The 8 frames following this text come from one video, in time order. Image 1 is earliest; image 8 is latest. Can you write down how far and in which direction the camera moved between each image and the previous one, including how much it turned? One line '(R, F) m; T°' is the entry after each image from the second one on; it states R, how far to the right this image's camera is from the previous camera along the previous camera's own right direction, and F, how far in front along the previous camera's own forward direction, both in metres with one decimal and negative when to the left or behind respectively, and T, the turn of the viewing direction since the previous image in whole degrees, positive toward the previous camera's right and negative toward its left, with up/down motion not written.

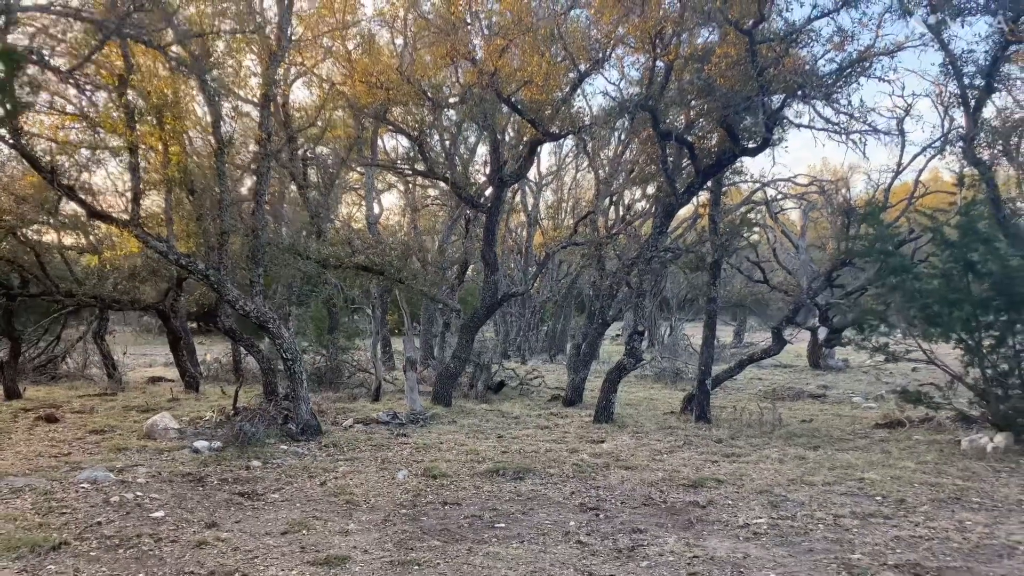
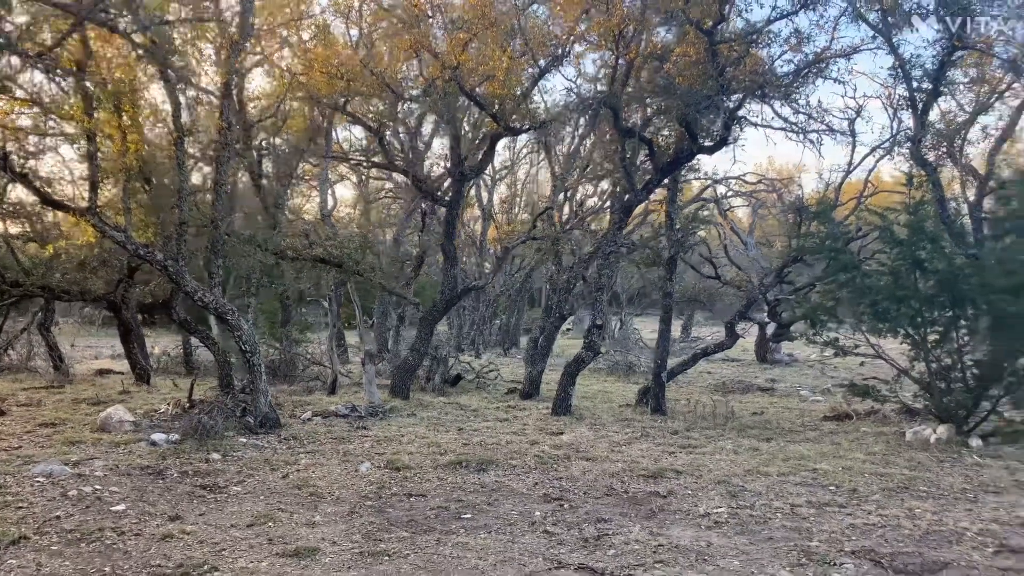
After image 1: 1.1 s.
(-0.2, 0.0) m; +4°
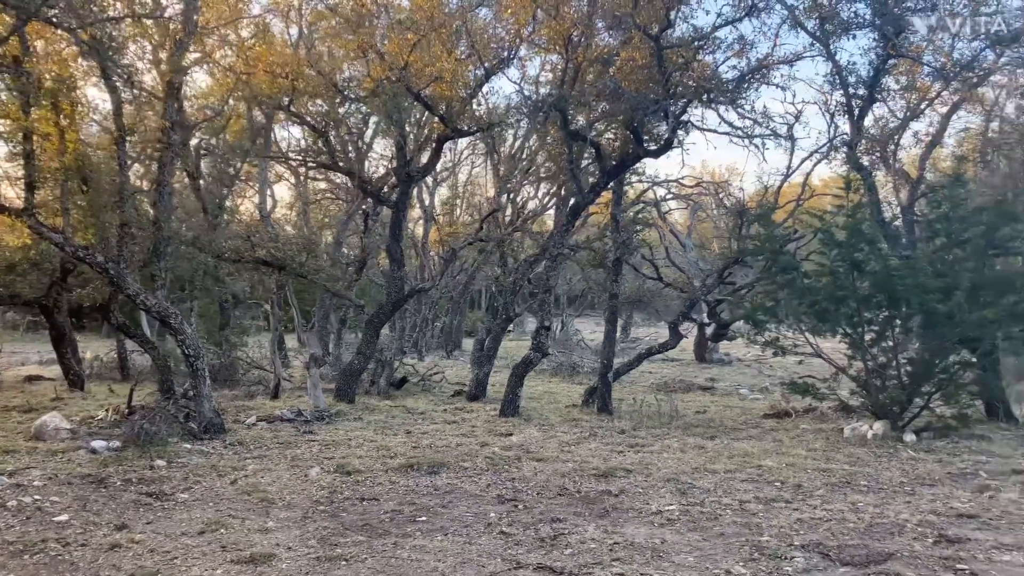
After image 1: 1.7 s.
(-0.5, +0.1) m; +7°
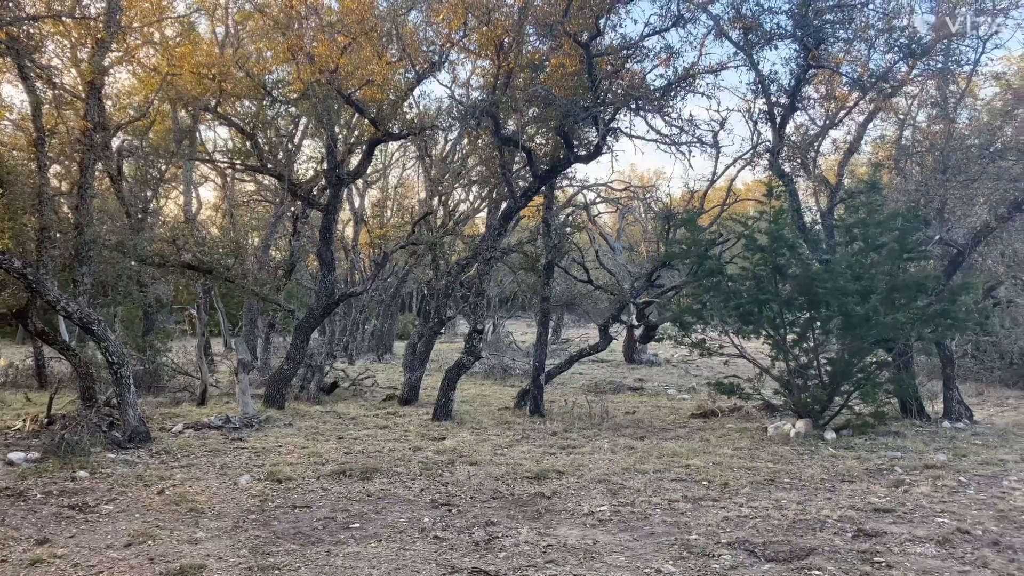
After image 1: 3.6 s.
(+0.4, 0.0) m; +3°
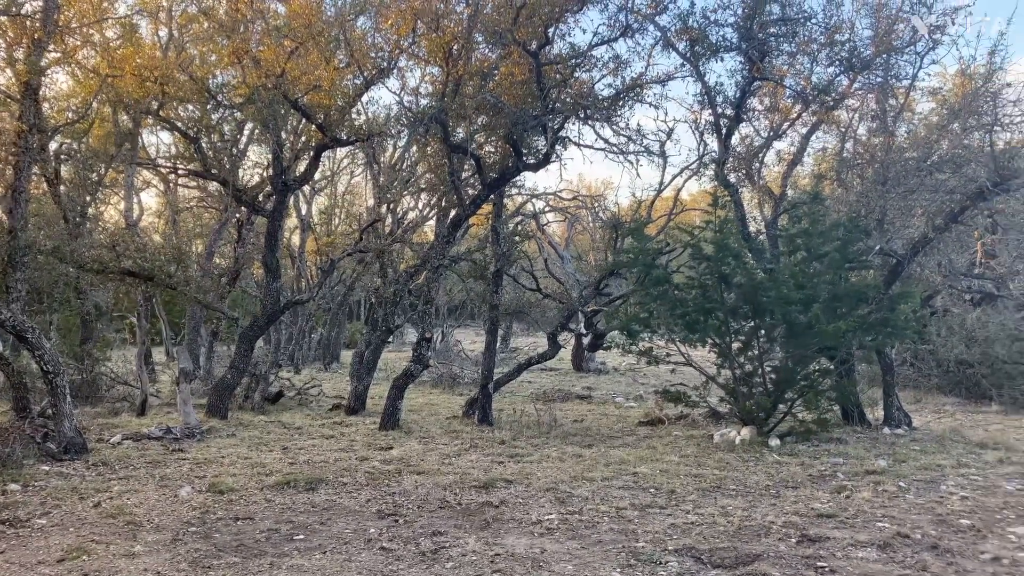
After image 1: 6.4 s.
(+0.3, 0.0) m; +3°
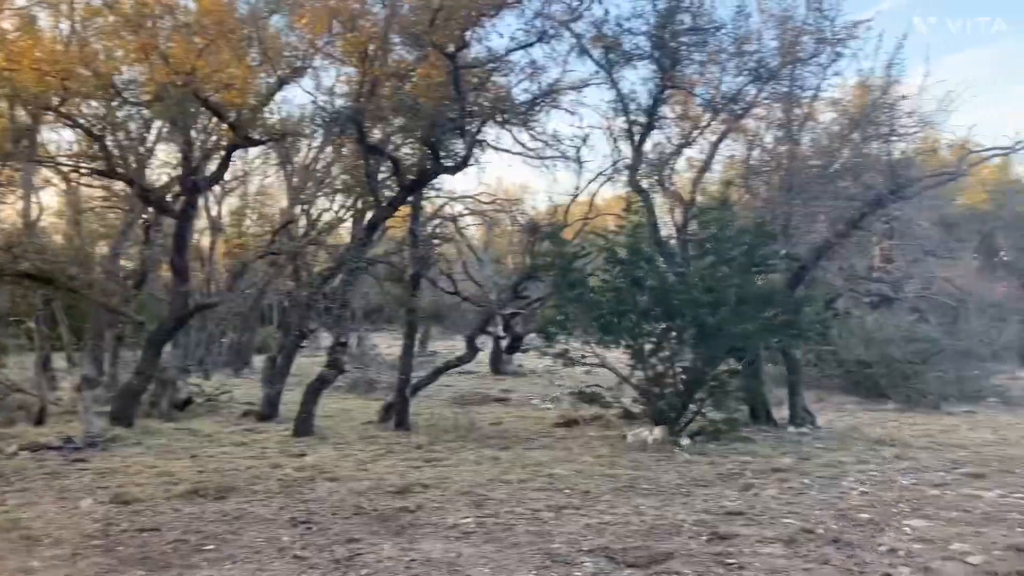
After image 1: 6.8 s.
(+0.4, 0.0) m; +4°
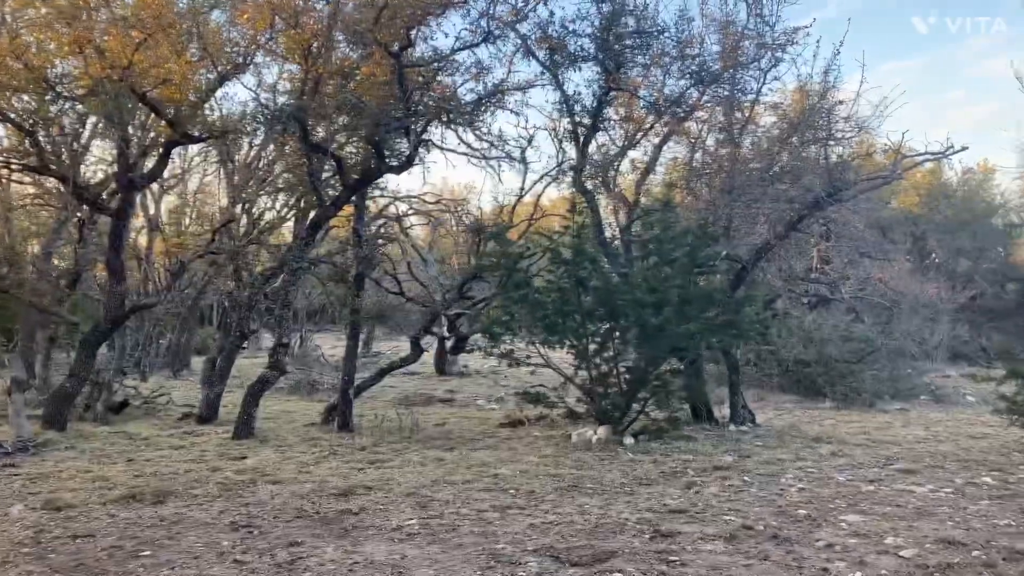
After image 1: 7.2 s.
(+0.3, 0.0) m; +3°
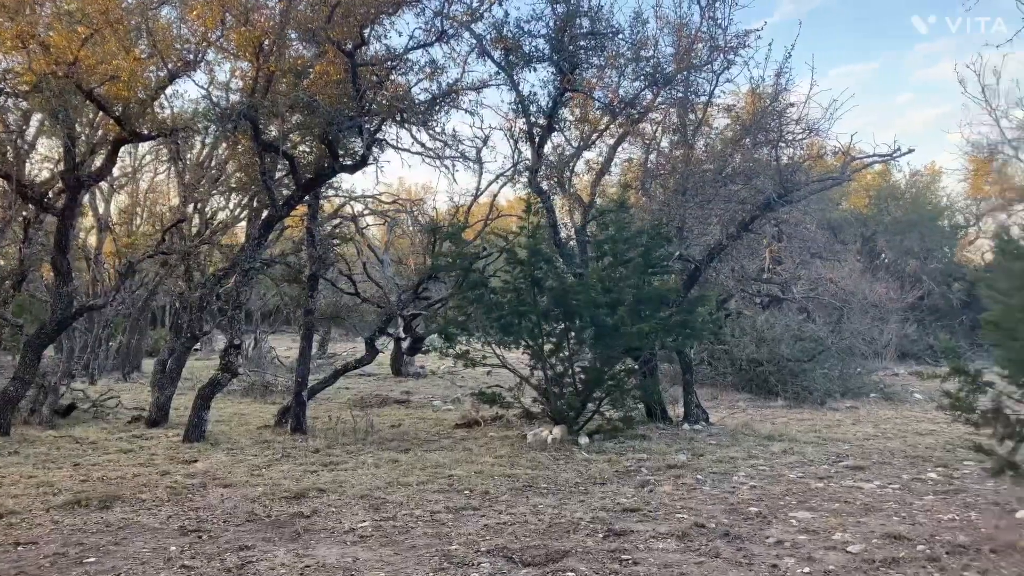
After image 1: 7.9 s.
(+0.3, 0.0) m; +2°
